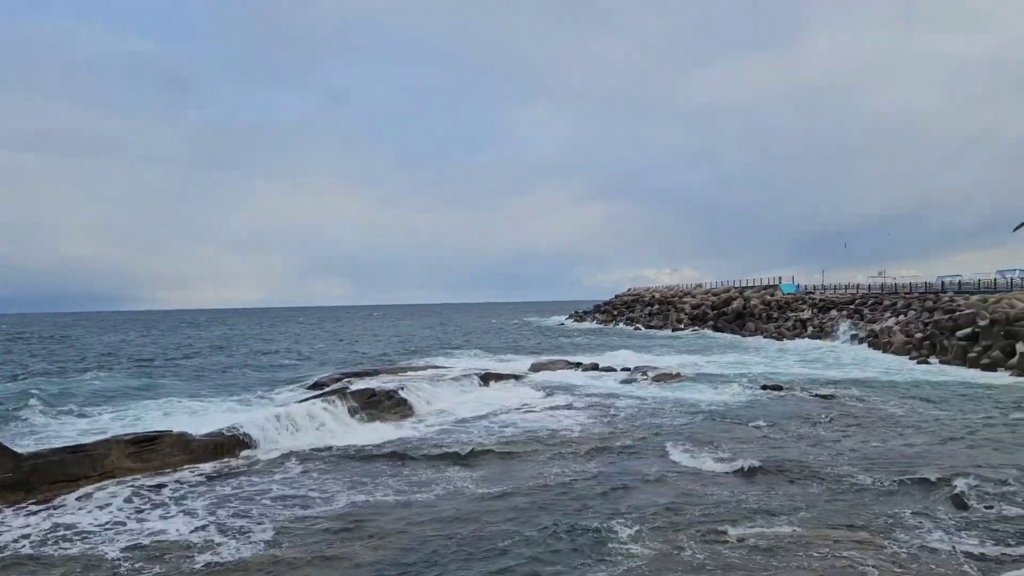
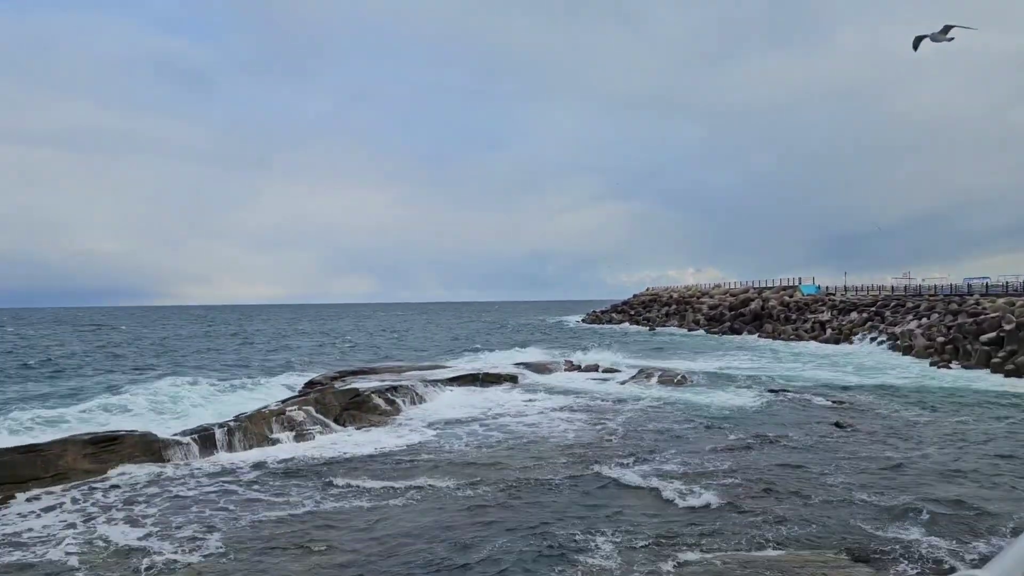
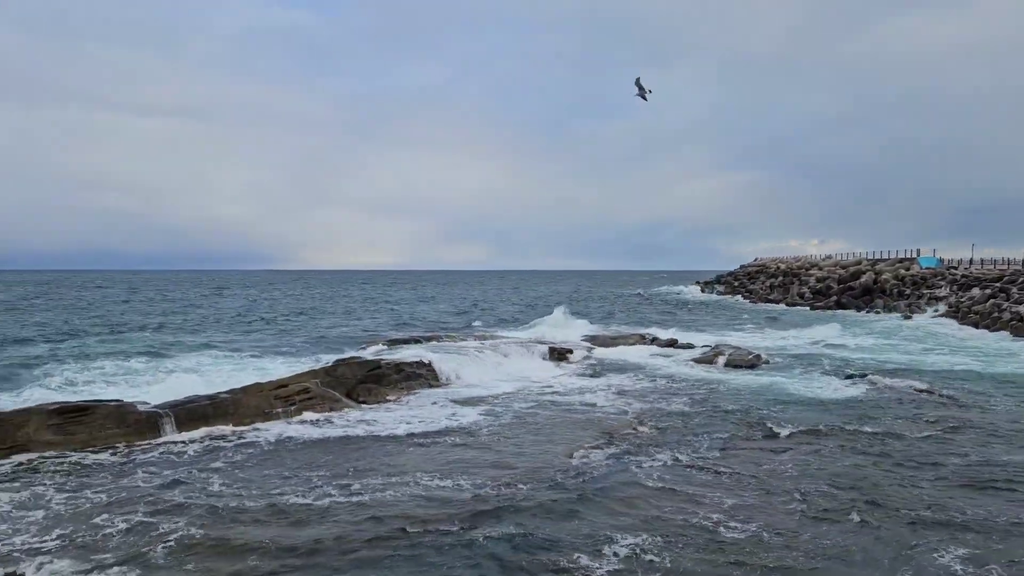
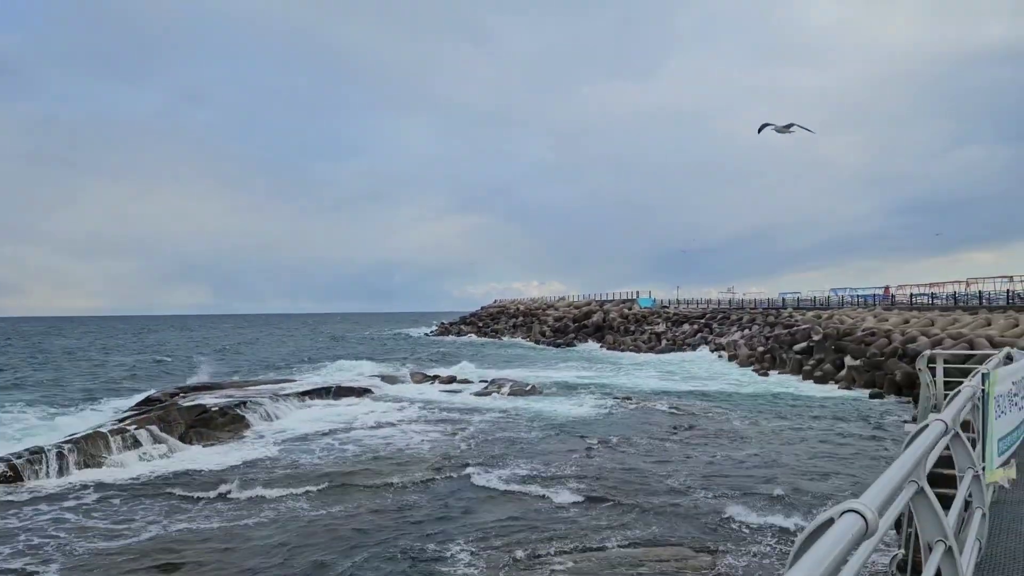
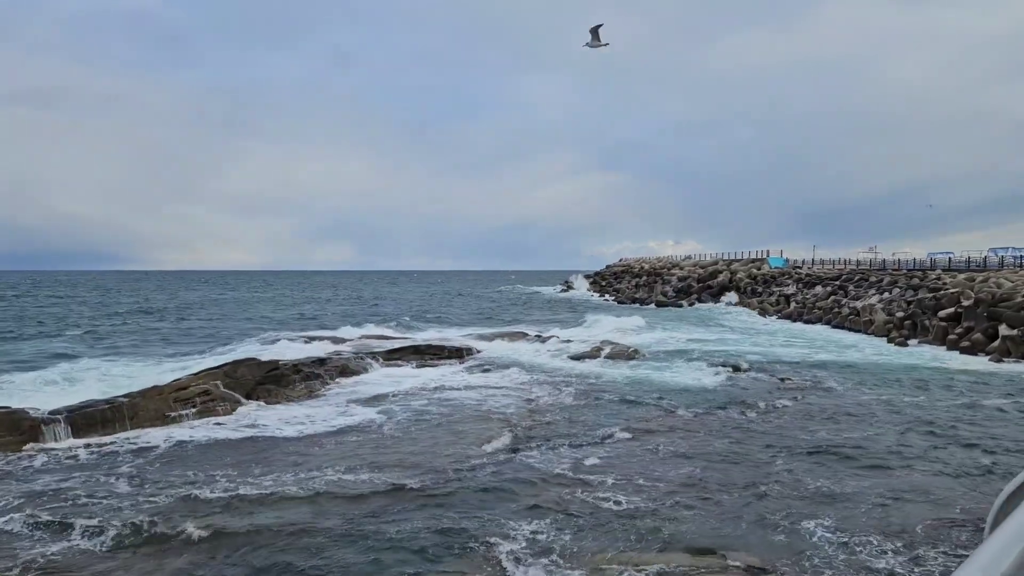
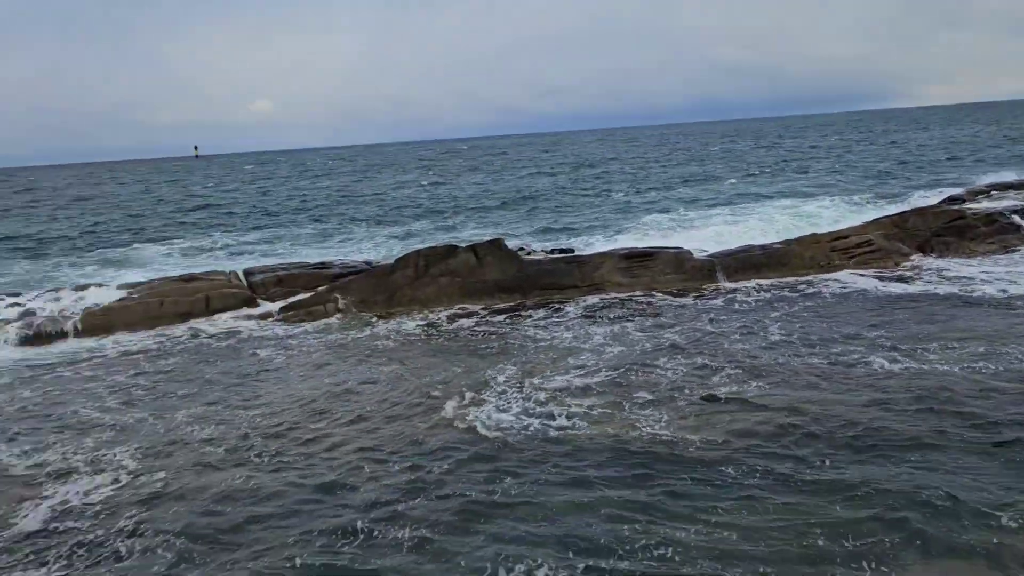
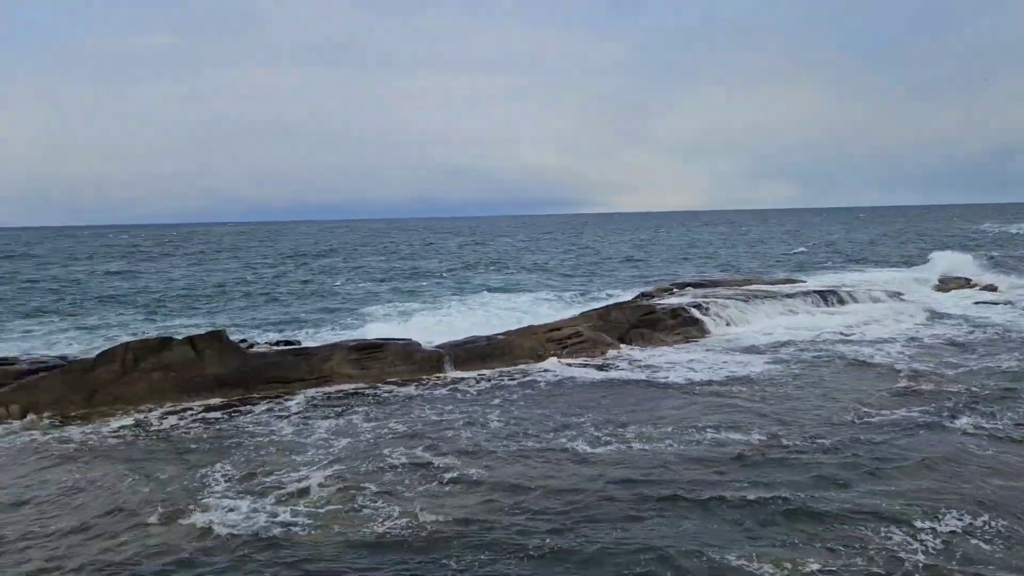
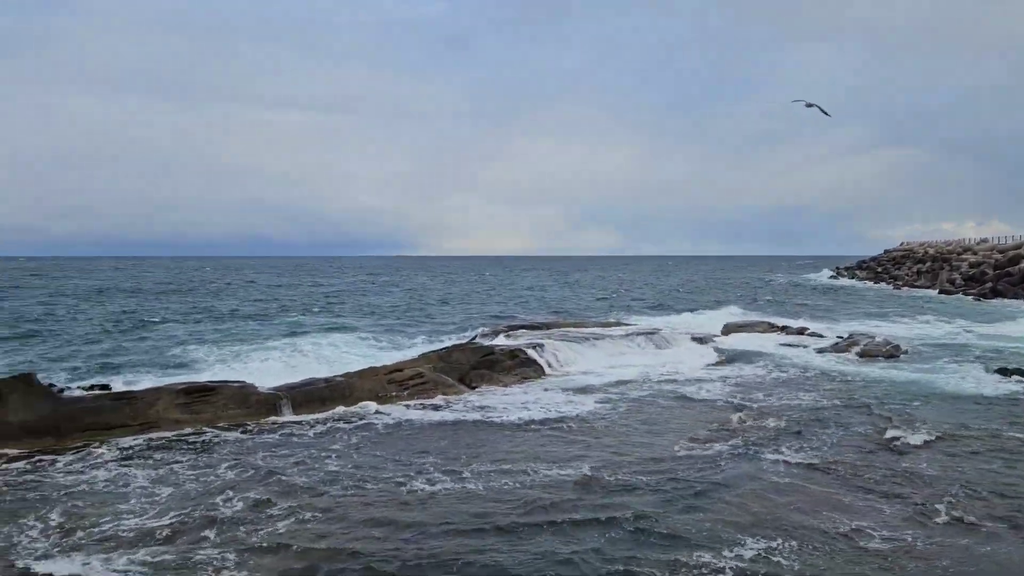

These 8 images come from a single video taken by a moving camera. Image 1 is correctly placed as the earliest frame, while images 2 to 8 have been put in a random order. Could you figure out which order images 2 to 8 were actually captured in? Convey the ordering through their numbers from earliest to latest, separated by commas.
4, 2, 5, 3, 8, 7, 6
